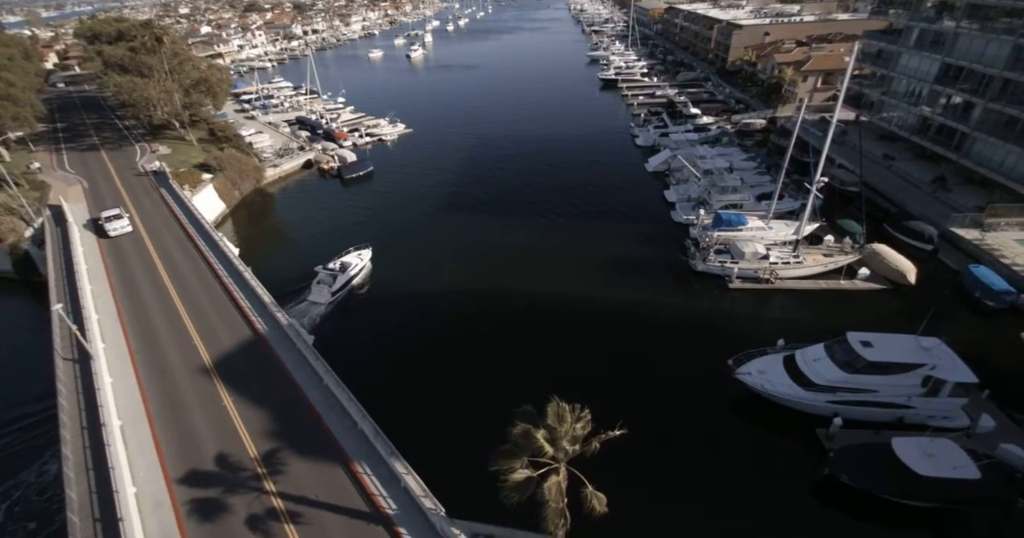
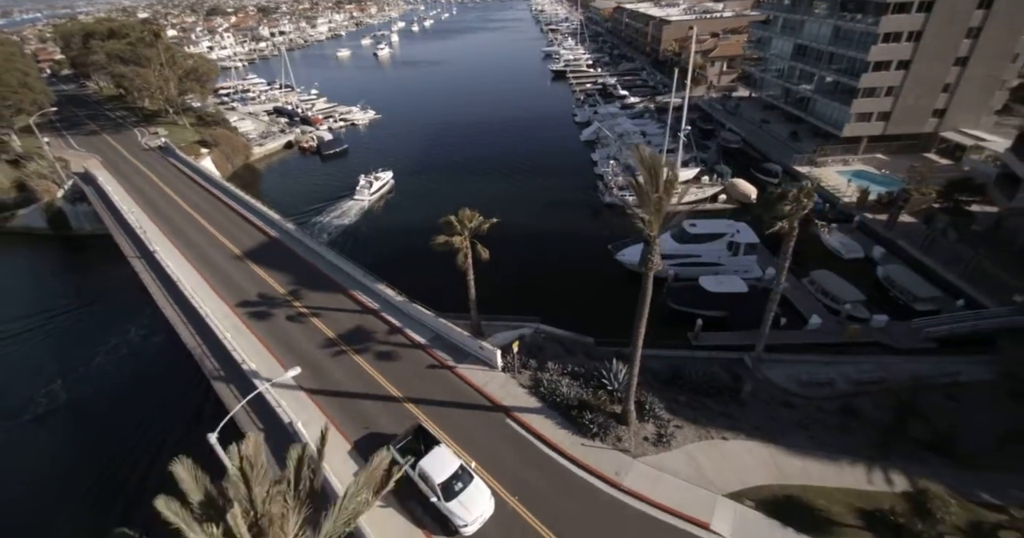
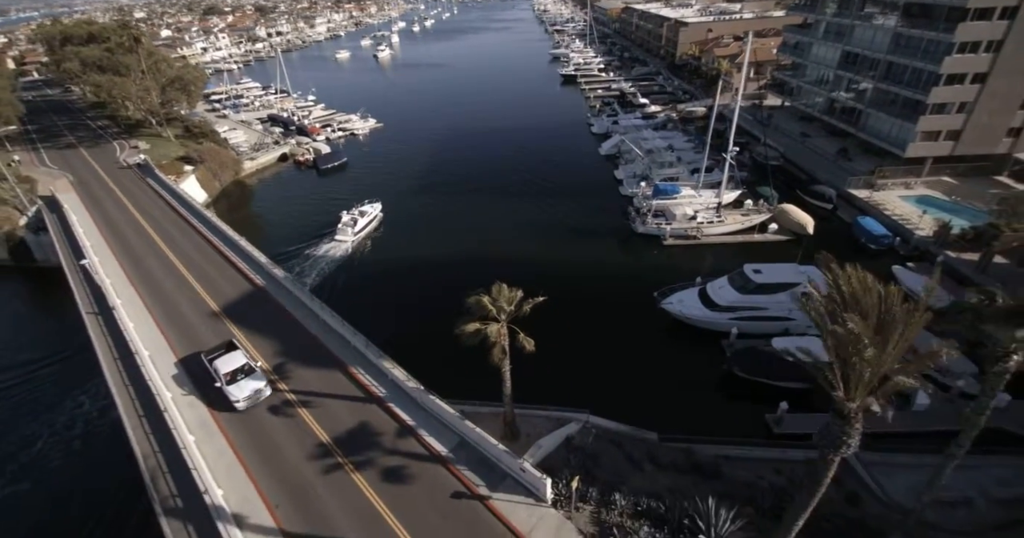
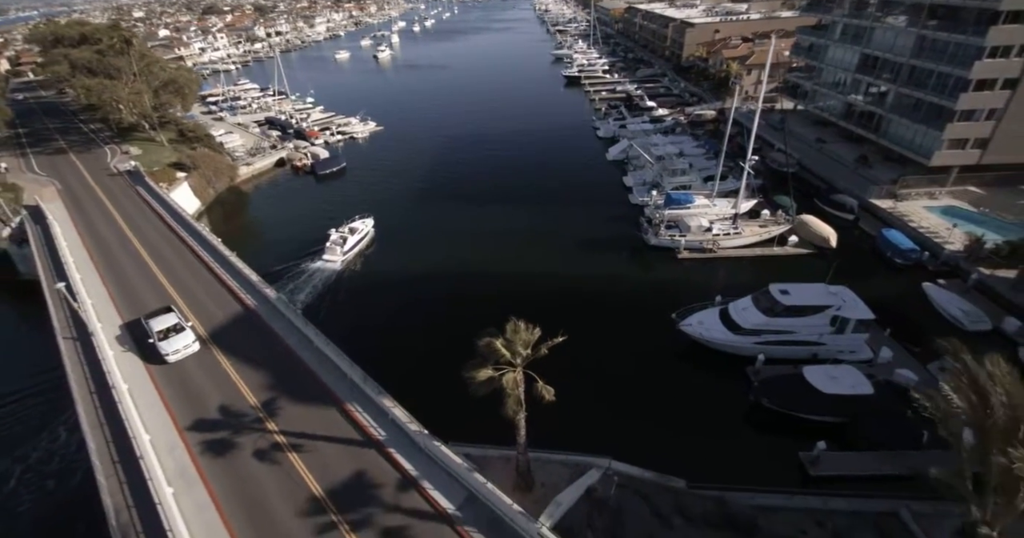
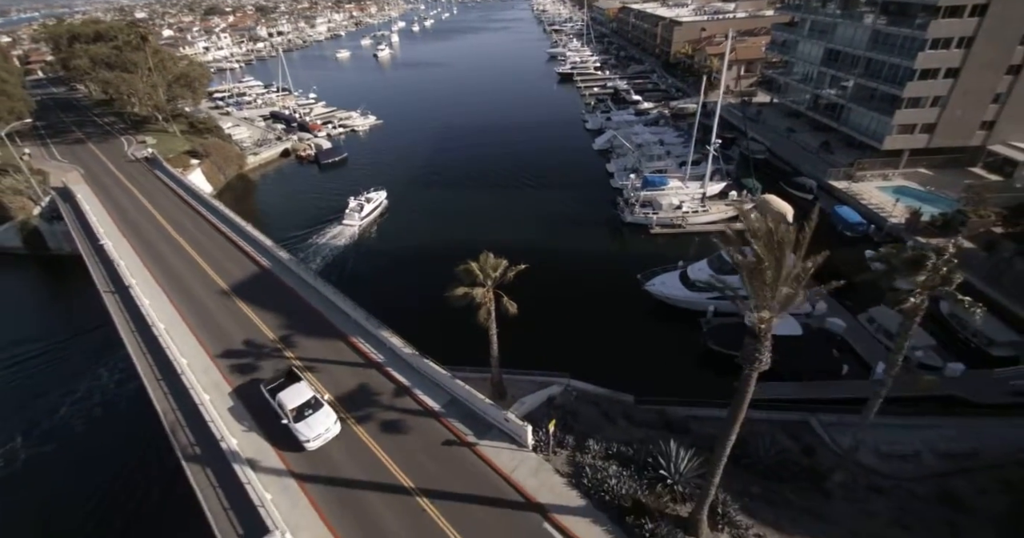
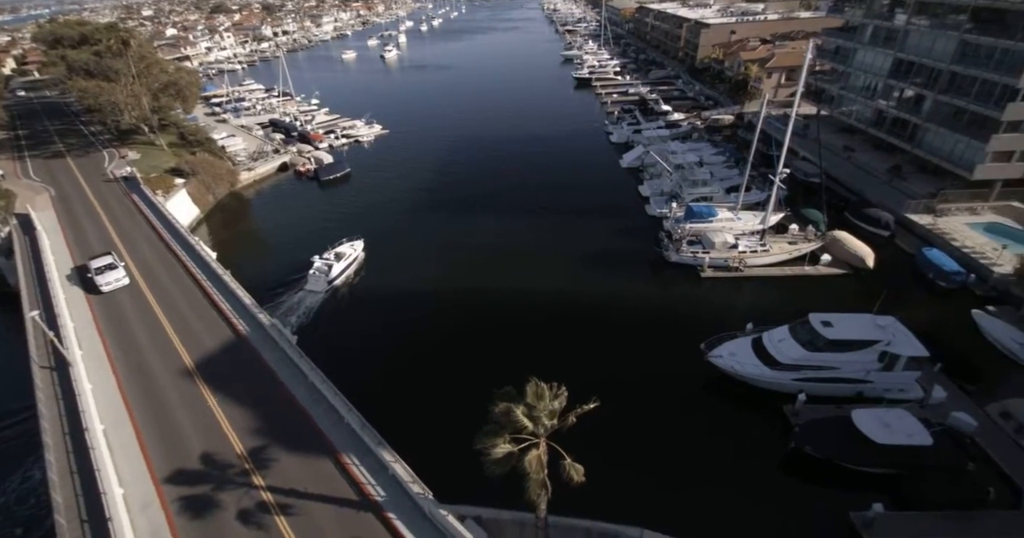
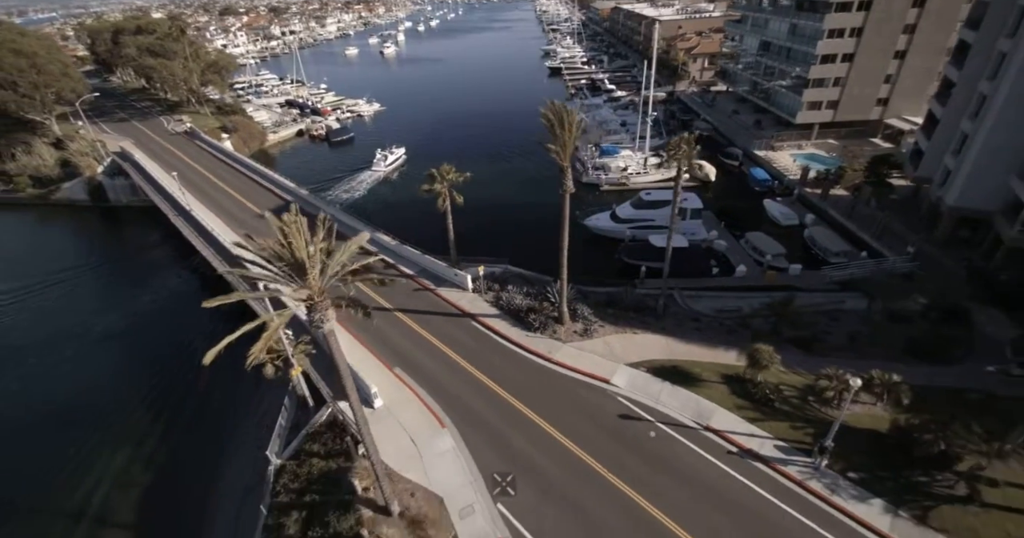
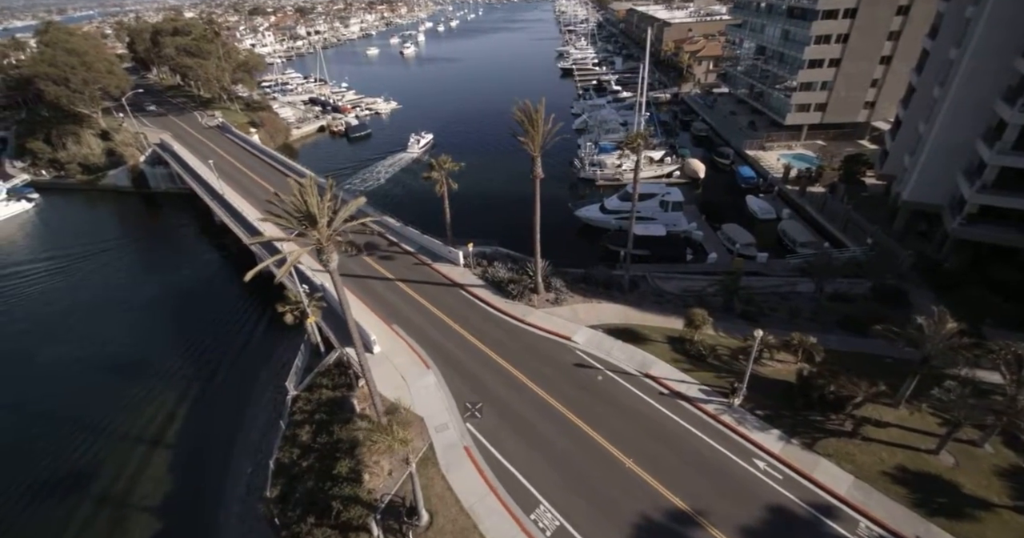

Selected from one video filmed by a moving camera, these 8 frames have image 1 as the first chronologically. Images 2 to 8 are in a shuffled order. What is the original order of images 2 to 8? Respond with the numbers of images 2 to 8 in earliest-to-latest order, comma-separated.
6, 4, 3, 5, 2, 7, 8
